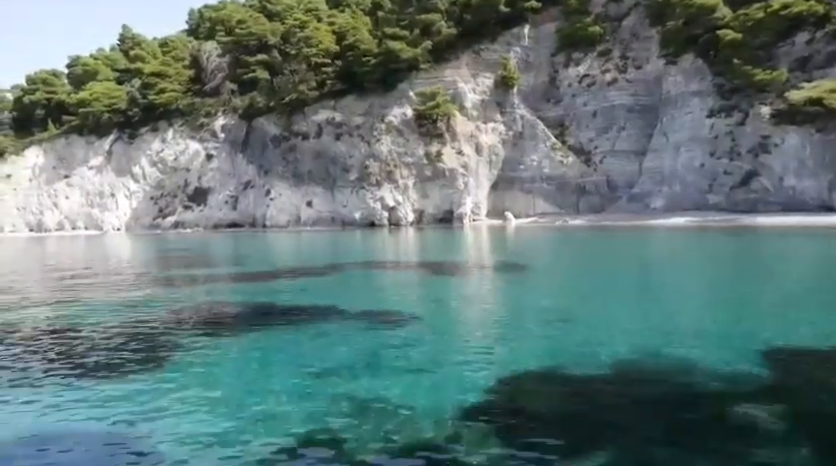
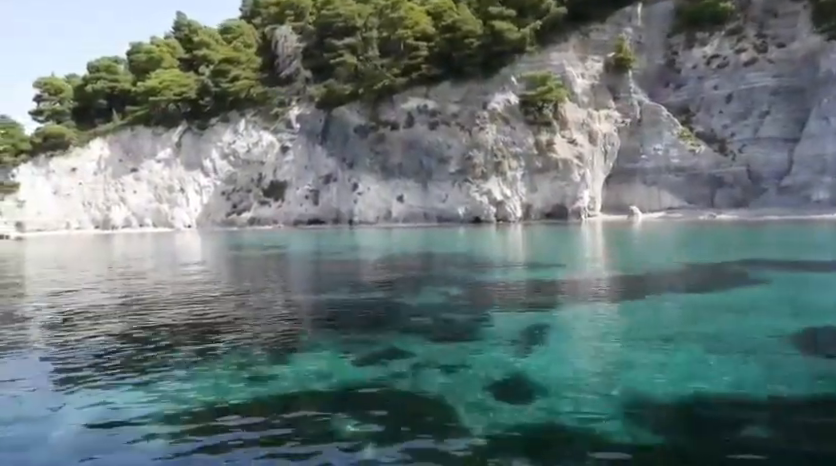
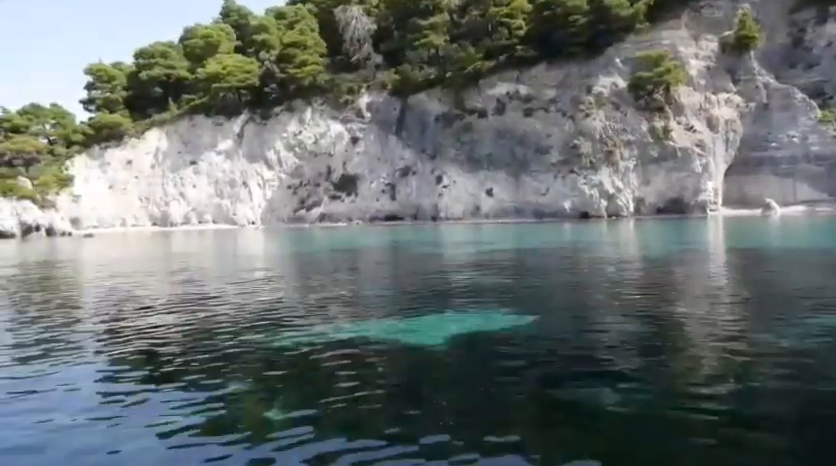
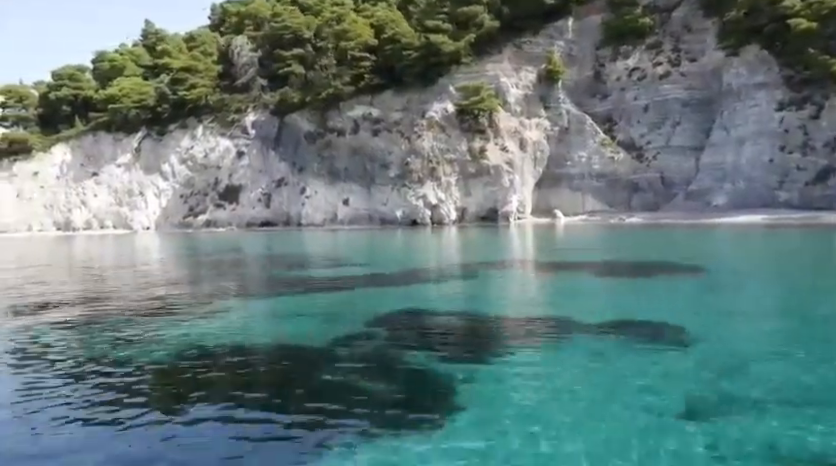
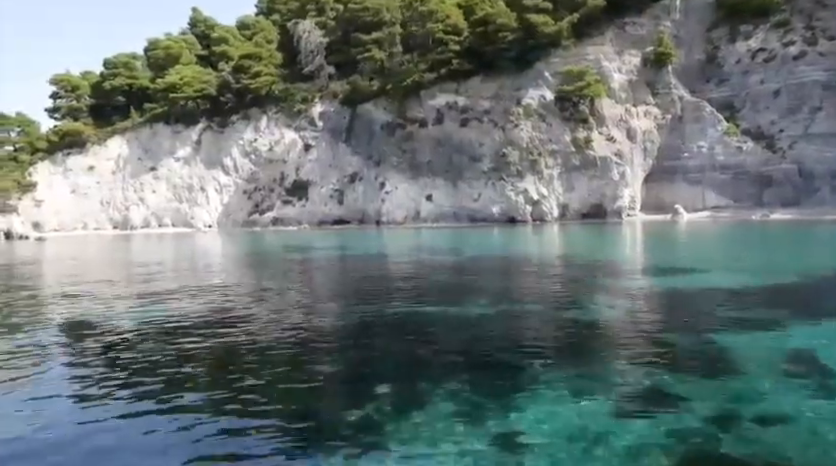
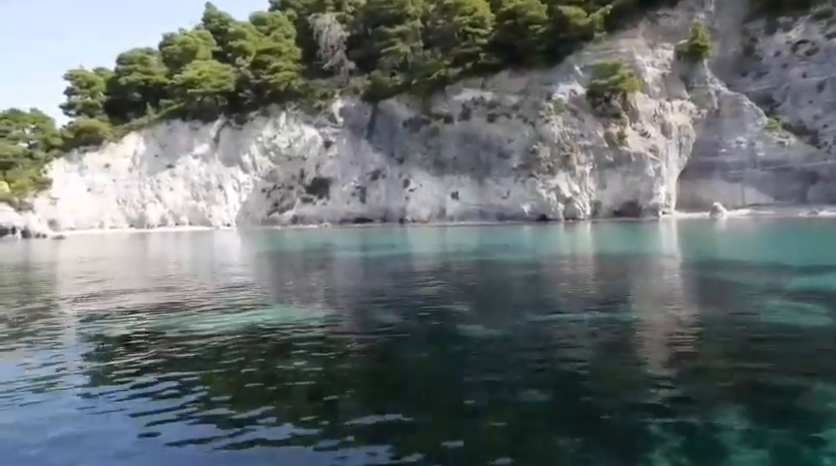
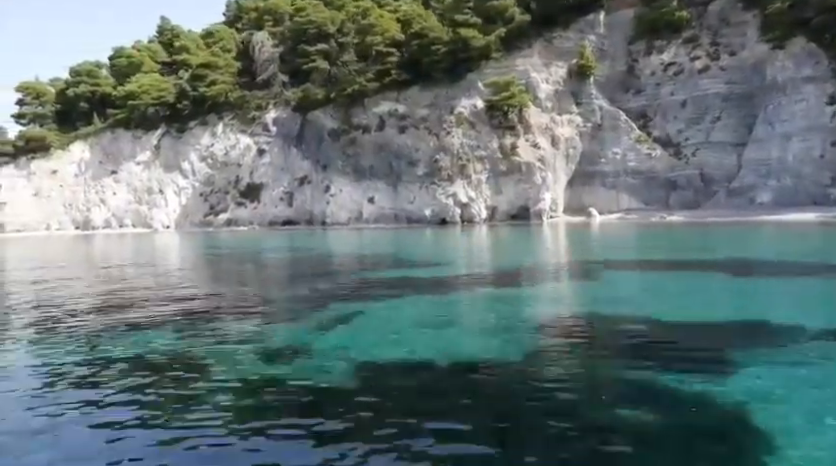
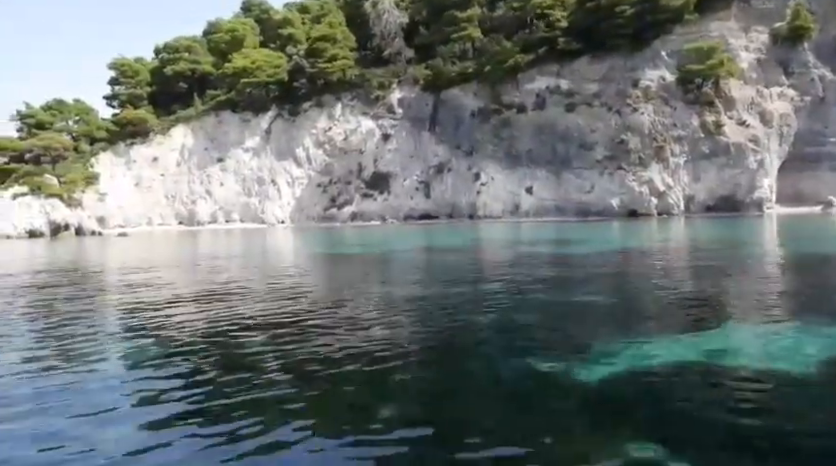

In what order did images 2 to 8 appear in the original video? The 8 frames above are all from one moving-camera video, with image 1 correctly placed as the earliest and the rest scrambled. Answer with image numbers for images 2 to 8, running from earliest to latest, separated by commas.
4, 7, 2, 5, 6, 3, 8
